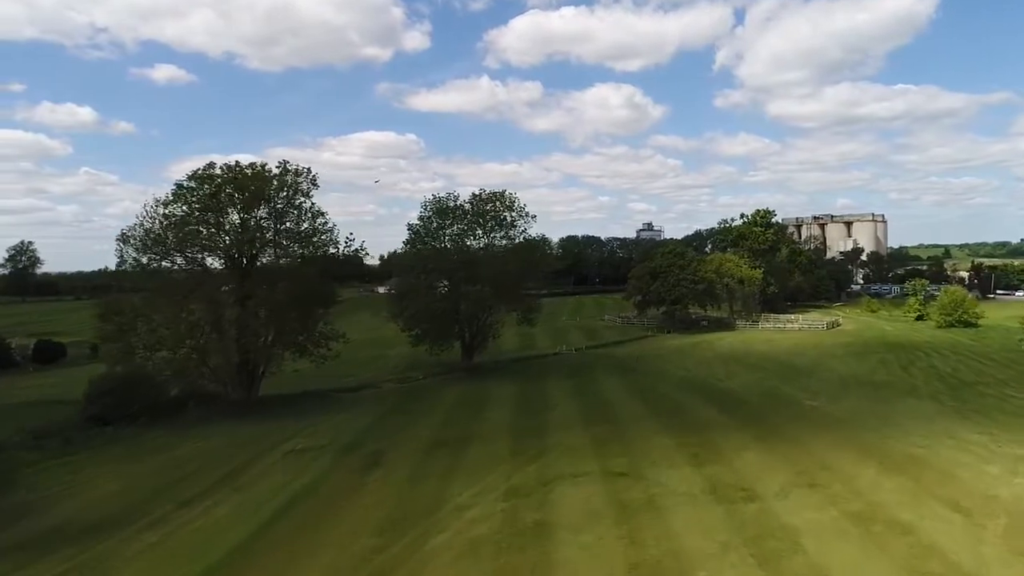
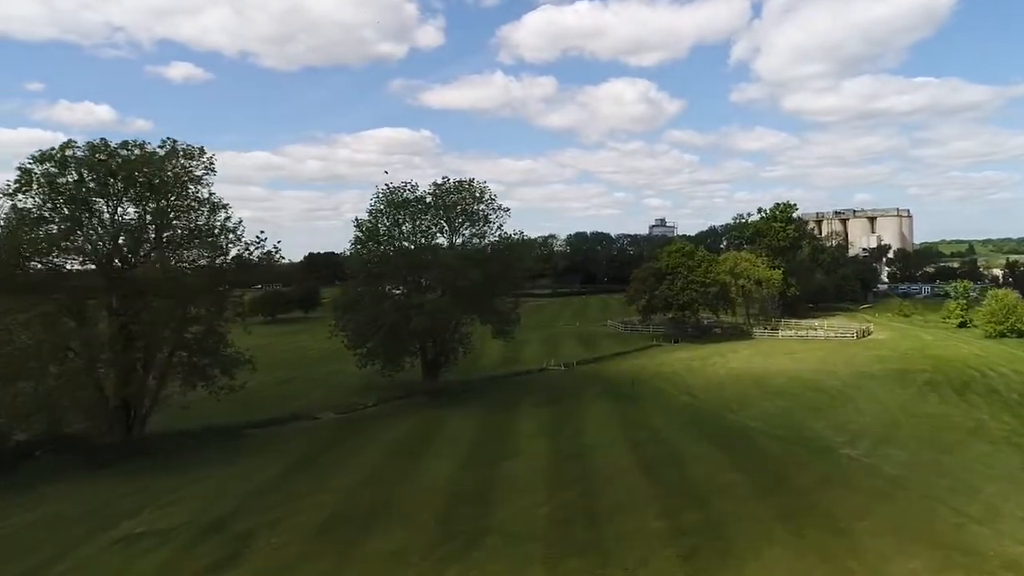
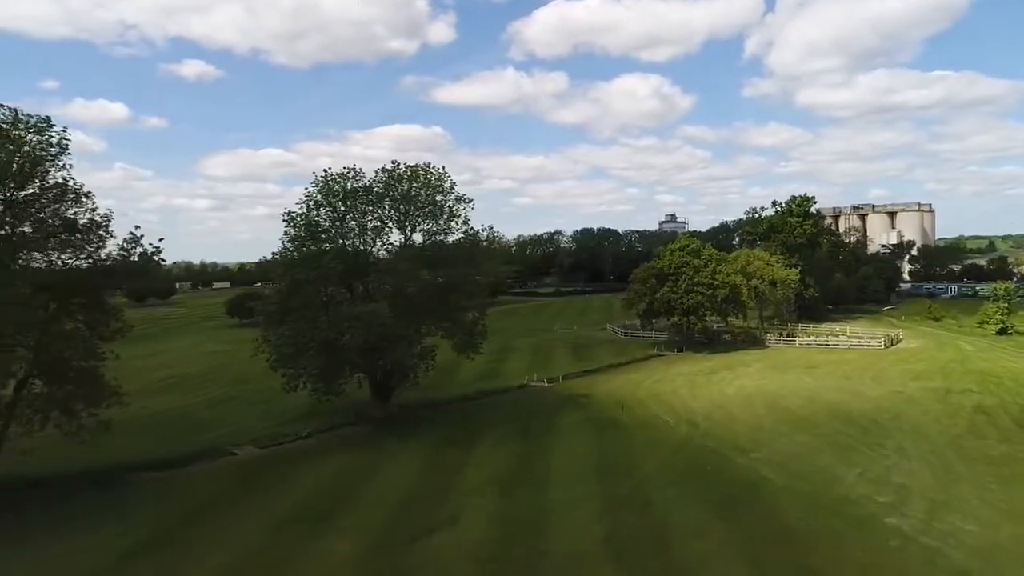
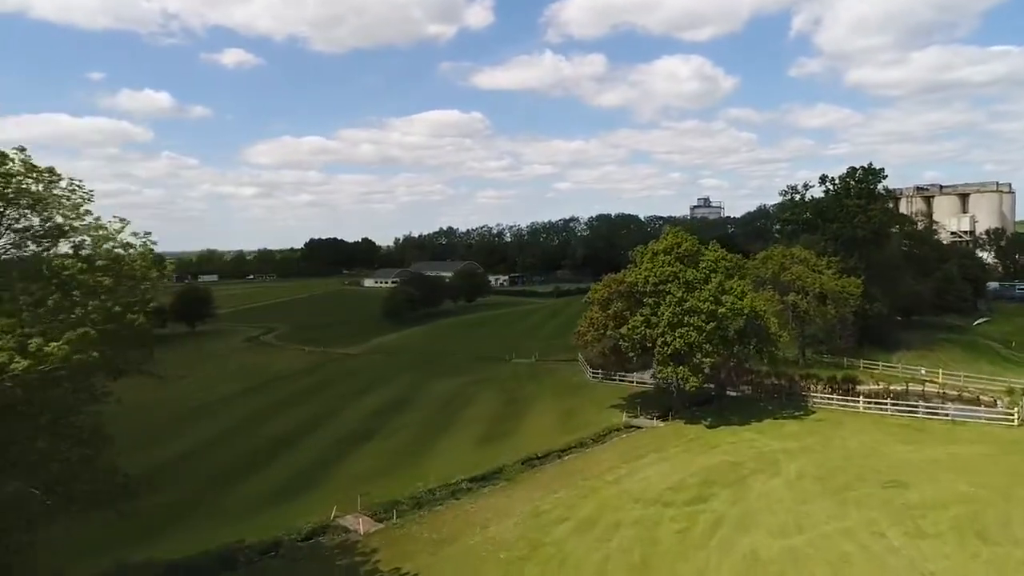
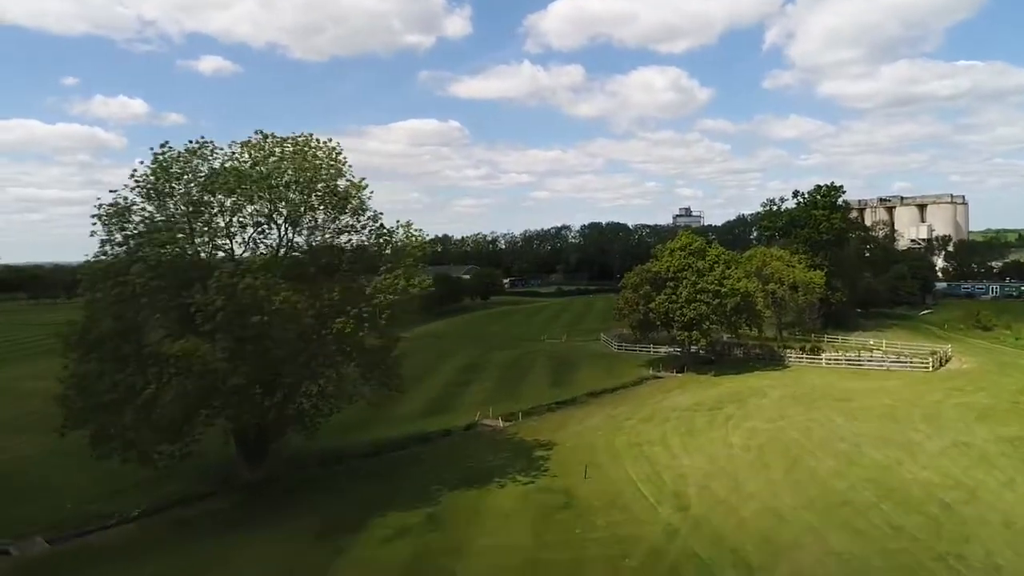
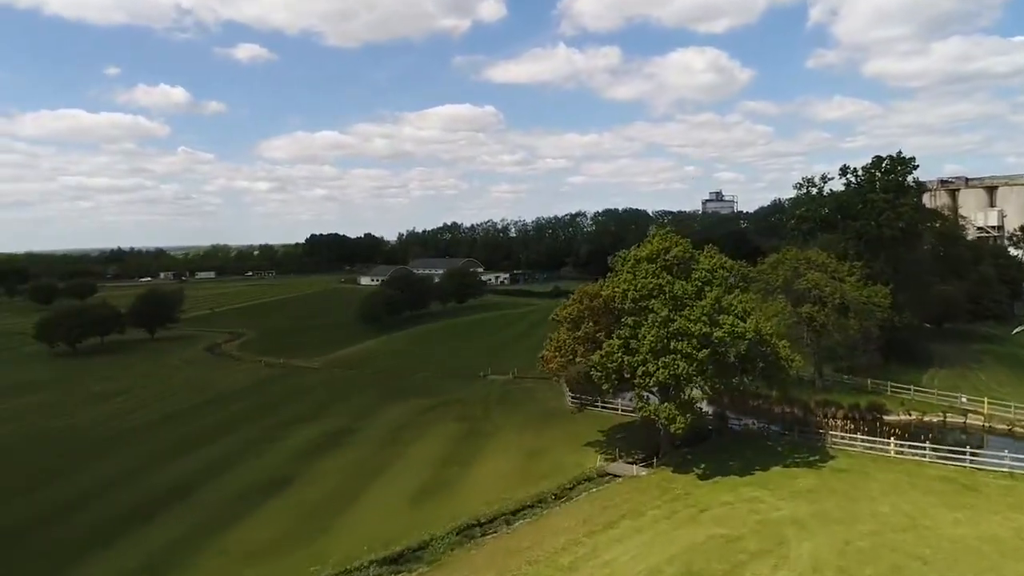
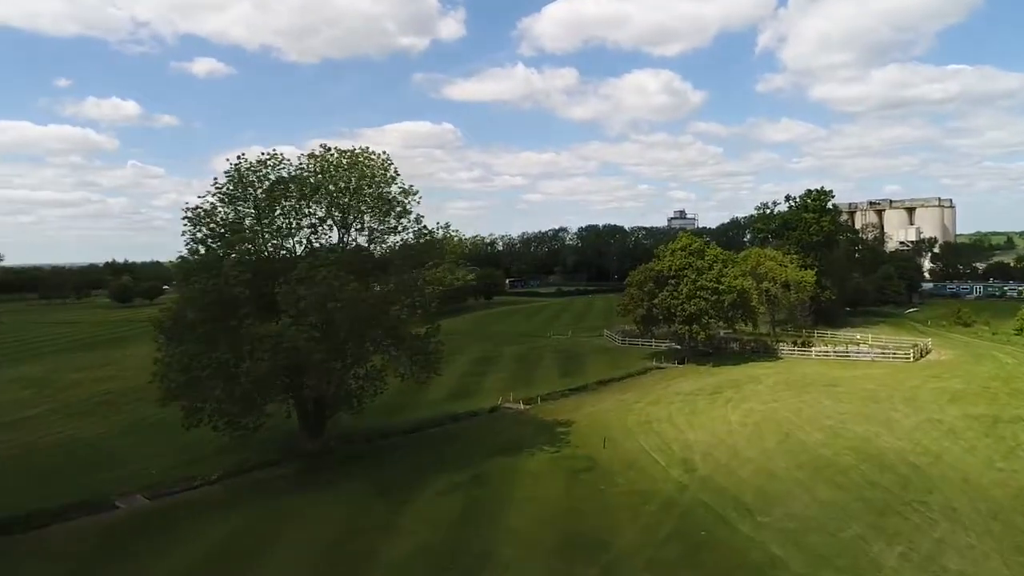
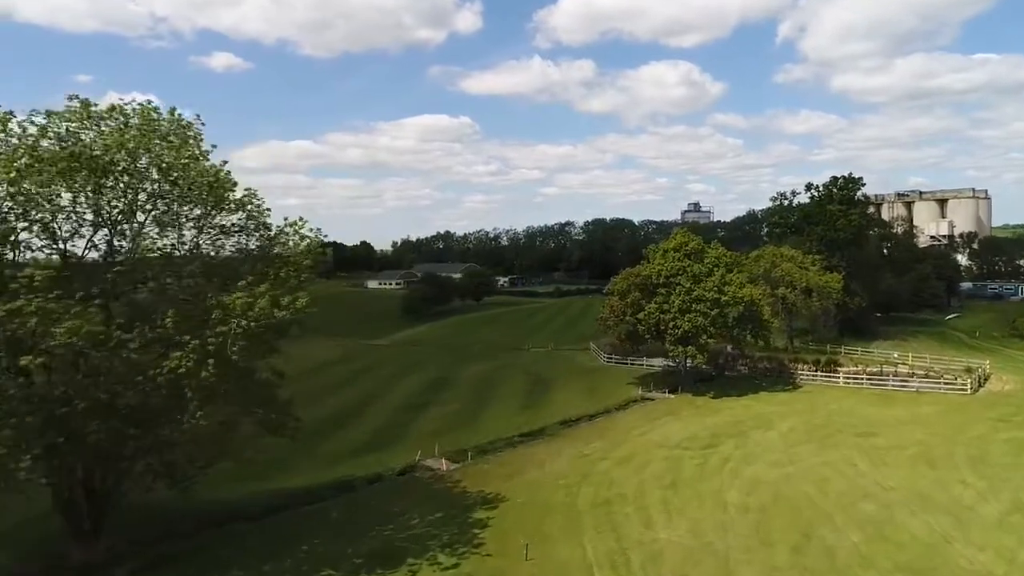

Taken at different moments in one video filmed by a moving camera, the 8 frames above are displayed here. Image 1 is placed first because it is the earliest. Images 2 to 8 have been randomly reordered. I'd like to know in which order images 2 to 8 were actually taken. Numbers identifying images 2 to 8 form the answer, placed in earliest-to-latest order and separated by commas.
2, 3, 7, 5, 8, 4, 6
